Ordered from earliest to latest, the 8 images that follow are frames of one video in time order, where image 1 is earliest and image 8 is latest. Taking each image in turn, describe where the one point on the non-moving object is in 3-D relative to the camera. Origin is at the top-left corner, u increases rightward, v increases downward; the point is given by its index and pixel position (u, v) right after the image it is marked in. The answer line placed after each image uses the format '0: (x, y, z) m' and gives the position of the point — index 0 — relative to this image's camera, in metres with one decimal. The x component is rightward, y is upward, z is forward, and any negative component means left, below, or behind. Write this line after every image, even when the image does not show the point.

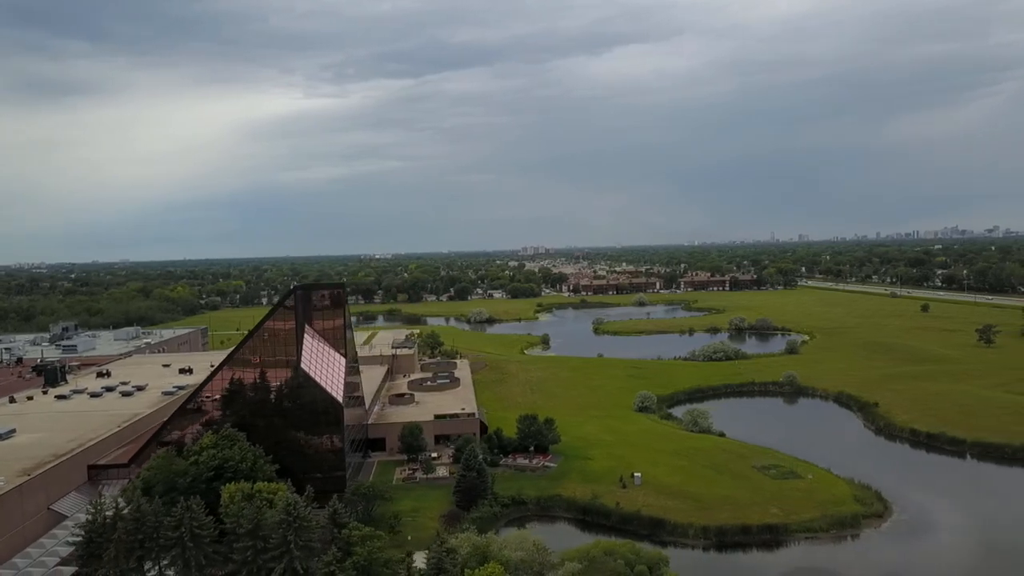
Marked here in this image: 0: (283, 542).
0: (-5.6, -6.2, +20.0) m
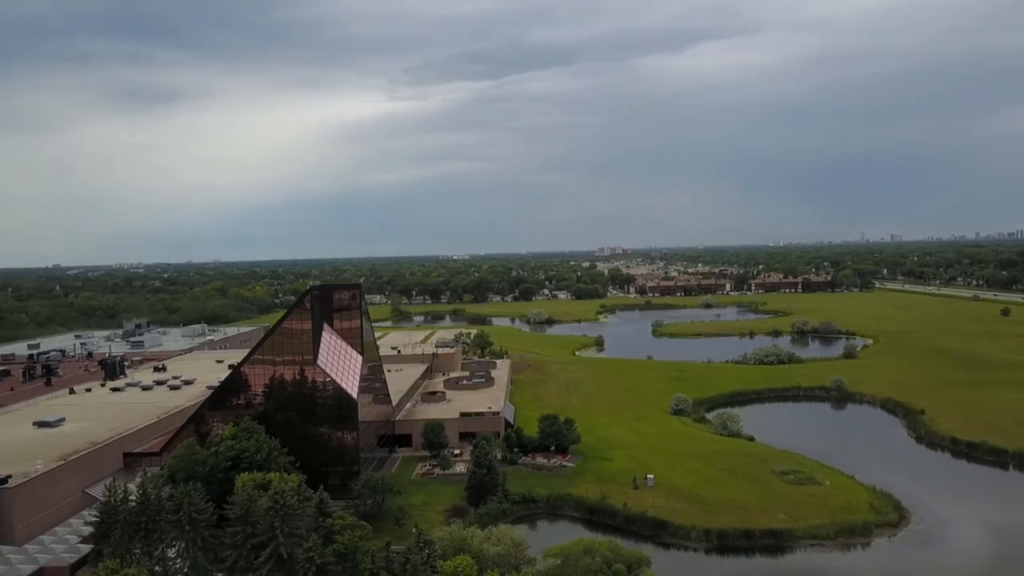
0: (-6.3, -6.3, +21.2) m
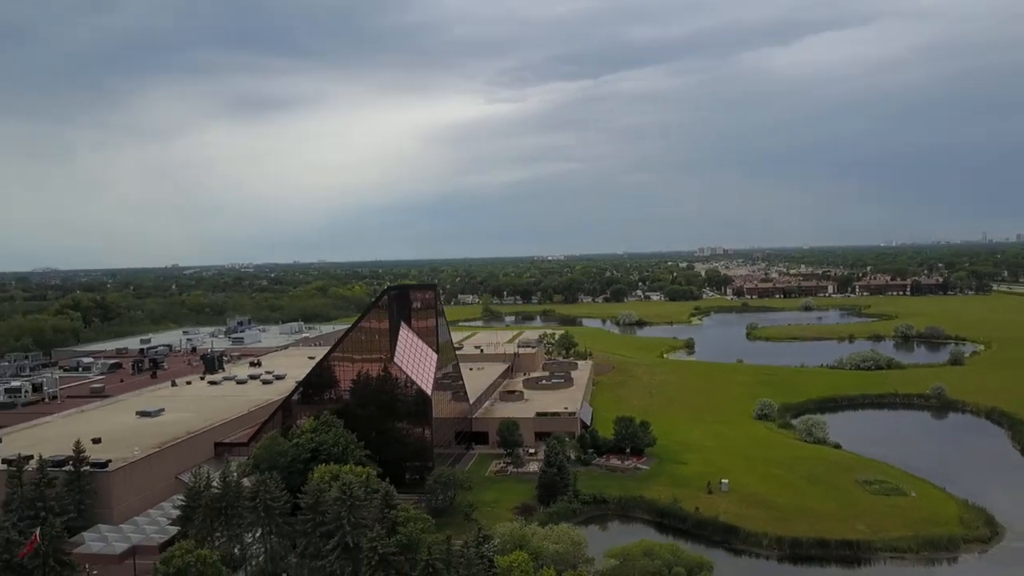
0: (-4.7, -6.3, +22.1) m
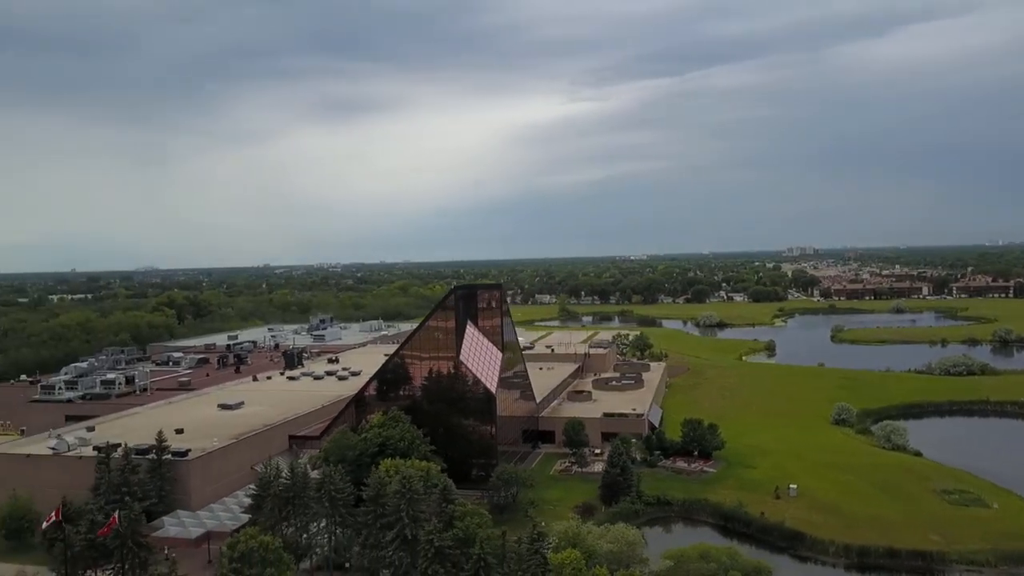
0: (-3.2, -6.2, +22.7) m
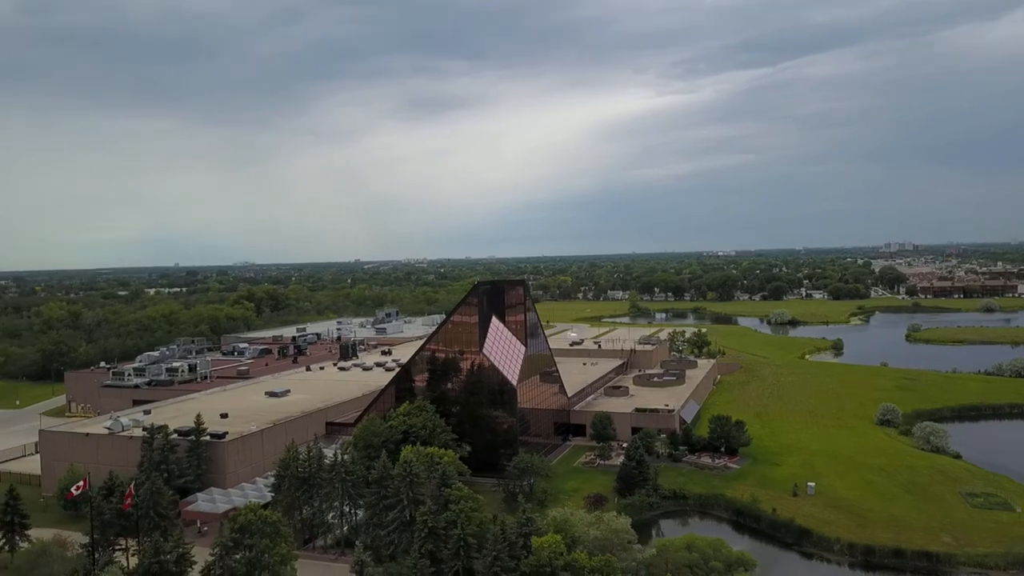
0: (-3.4, -6.1, +24.2) m
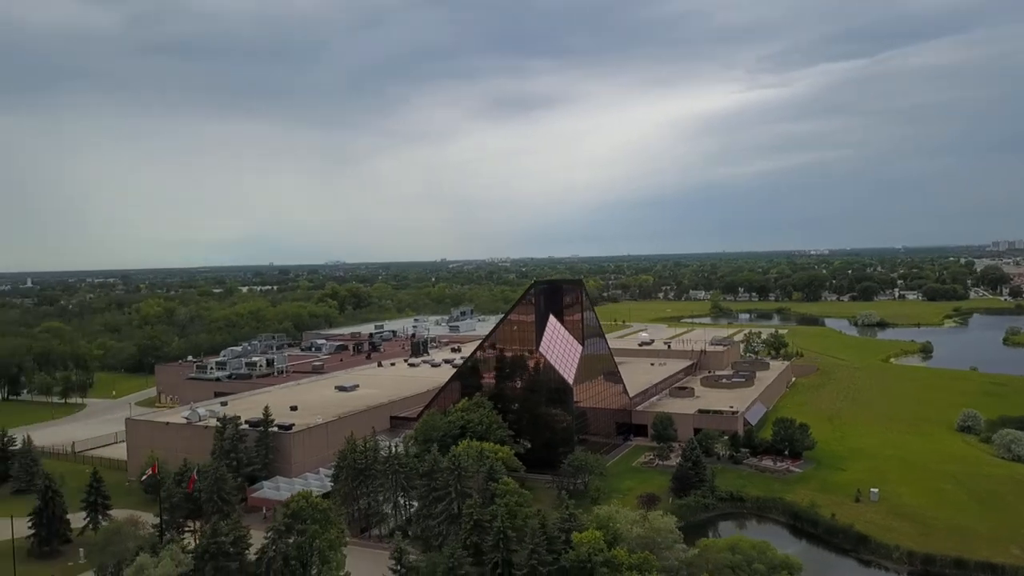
0: (-2.0, -6.1, +25.0) m
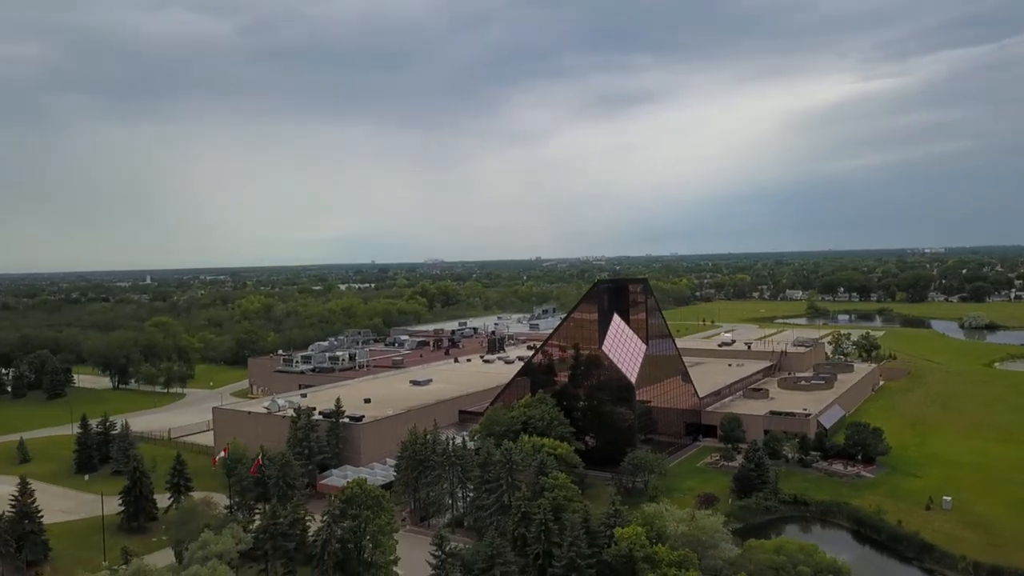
0: (-0.5, -6.0, +25.7) m
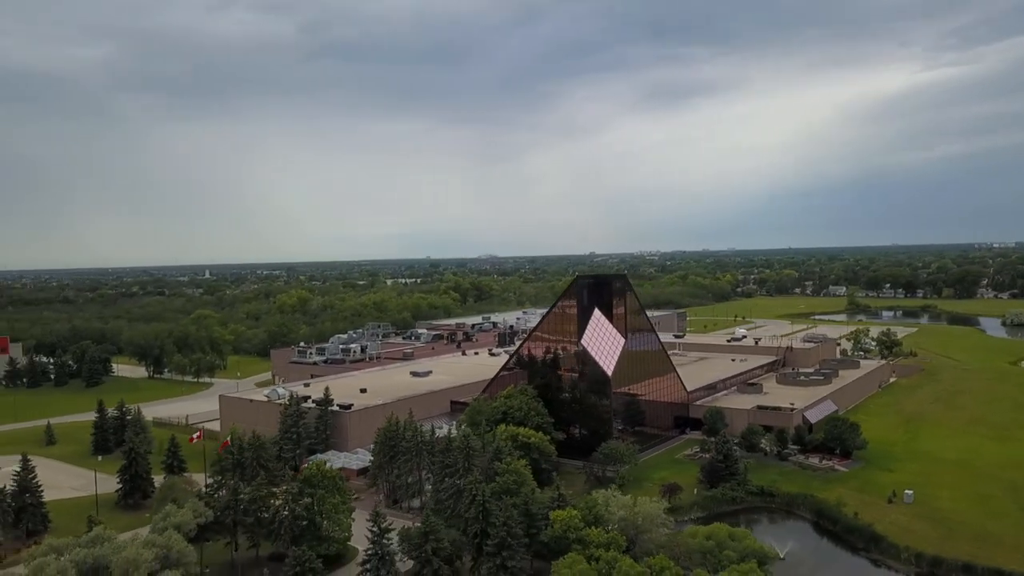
0: (-1.9, -5.9, +27.3) m
